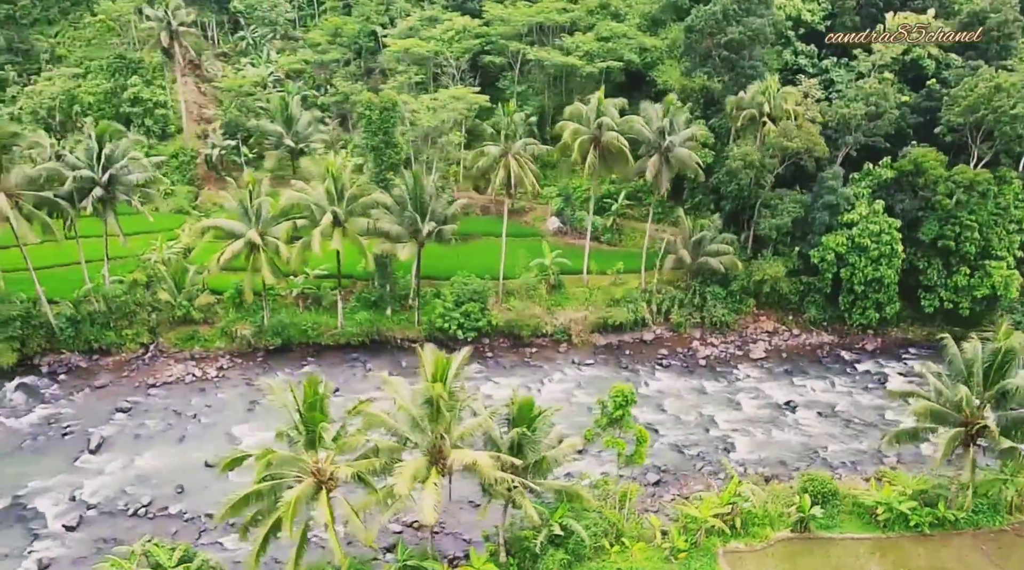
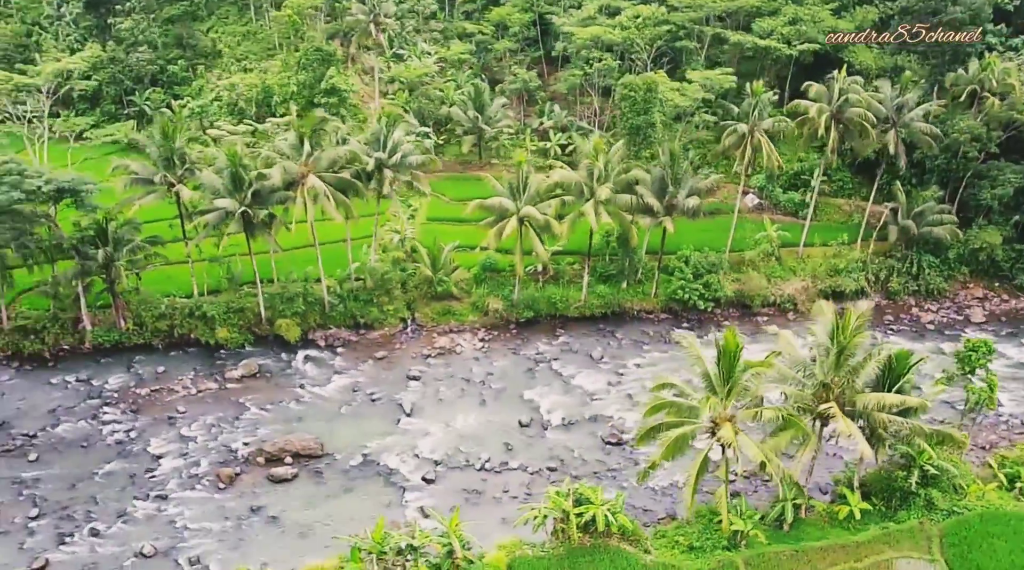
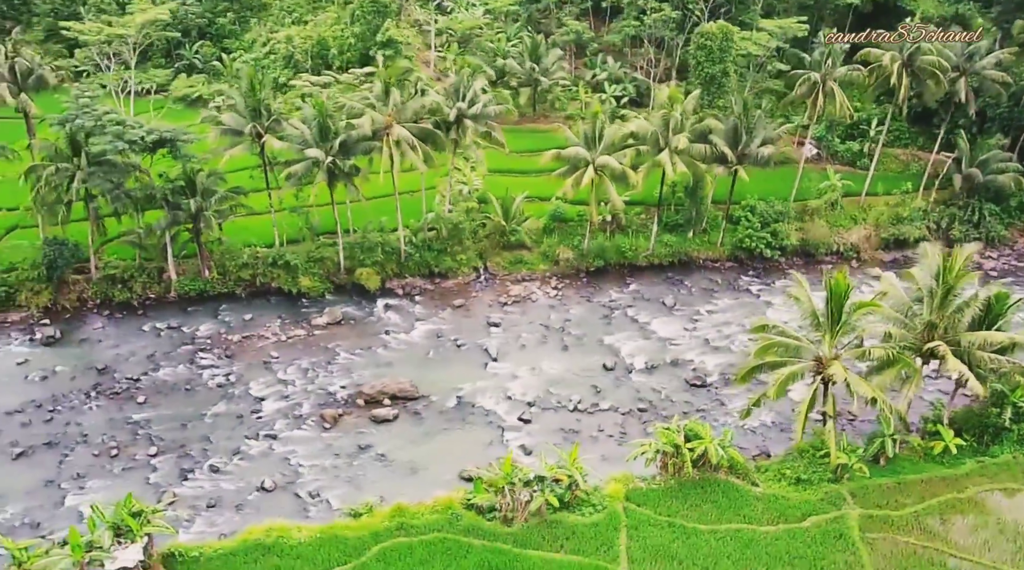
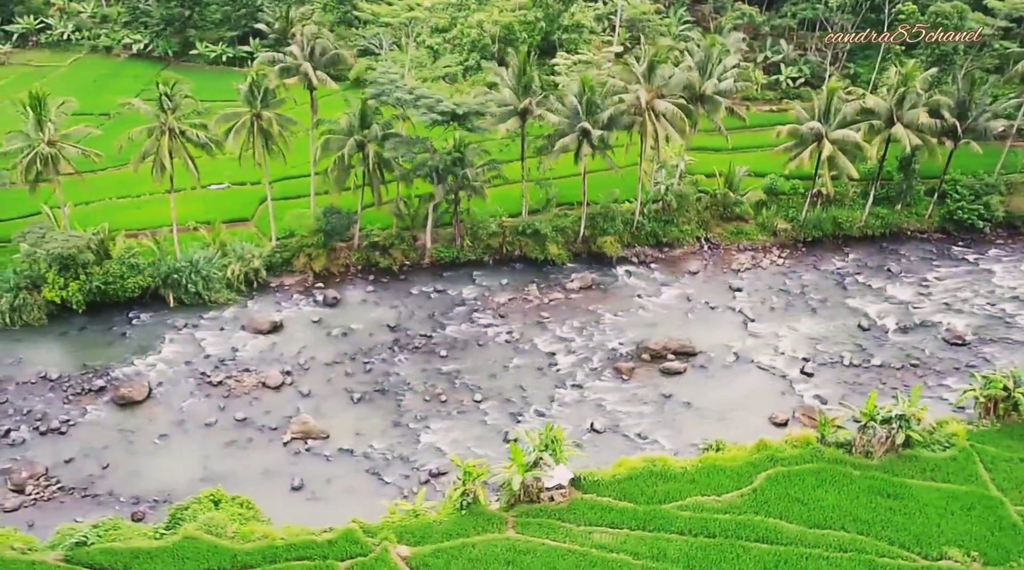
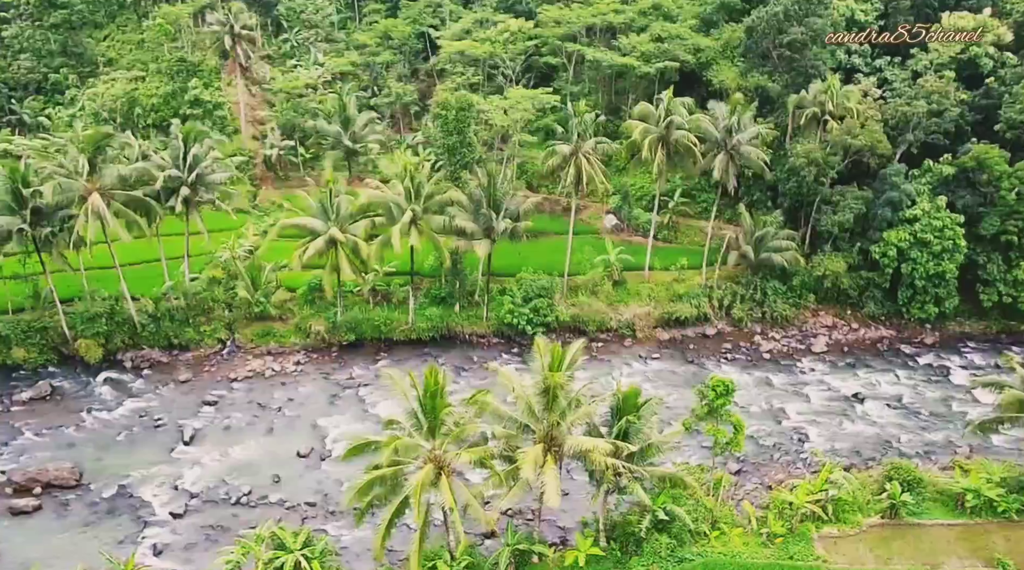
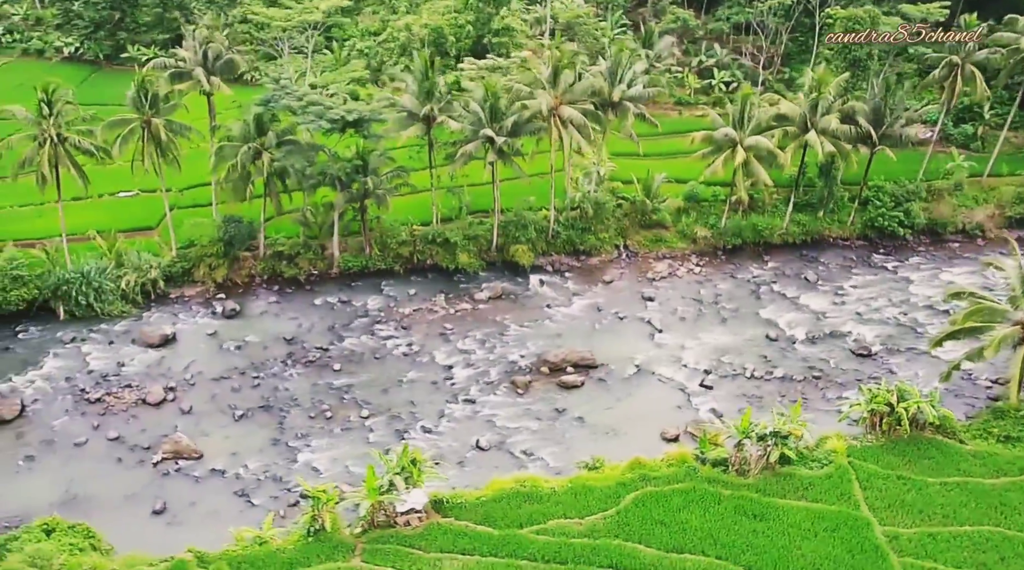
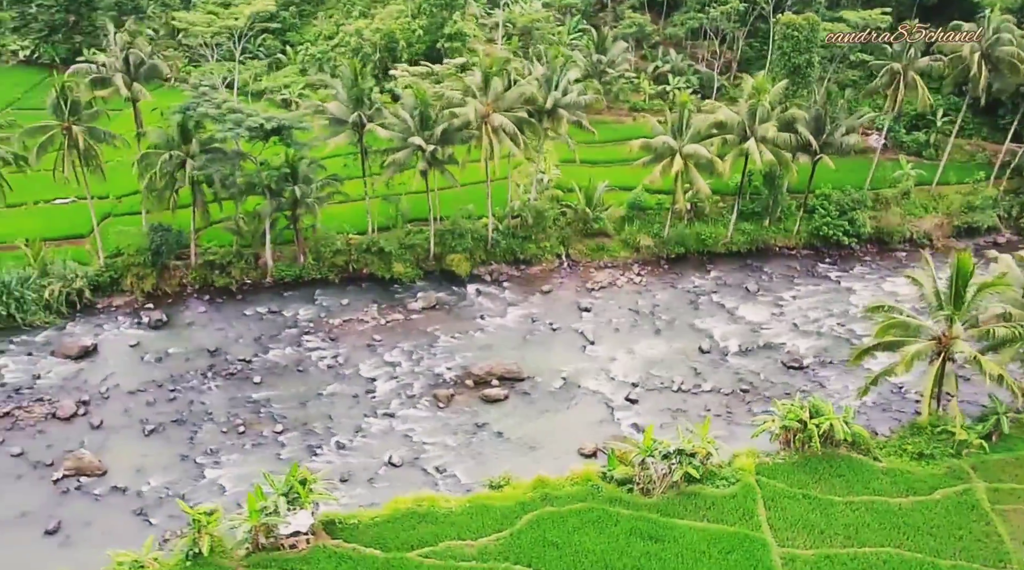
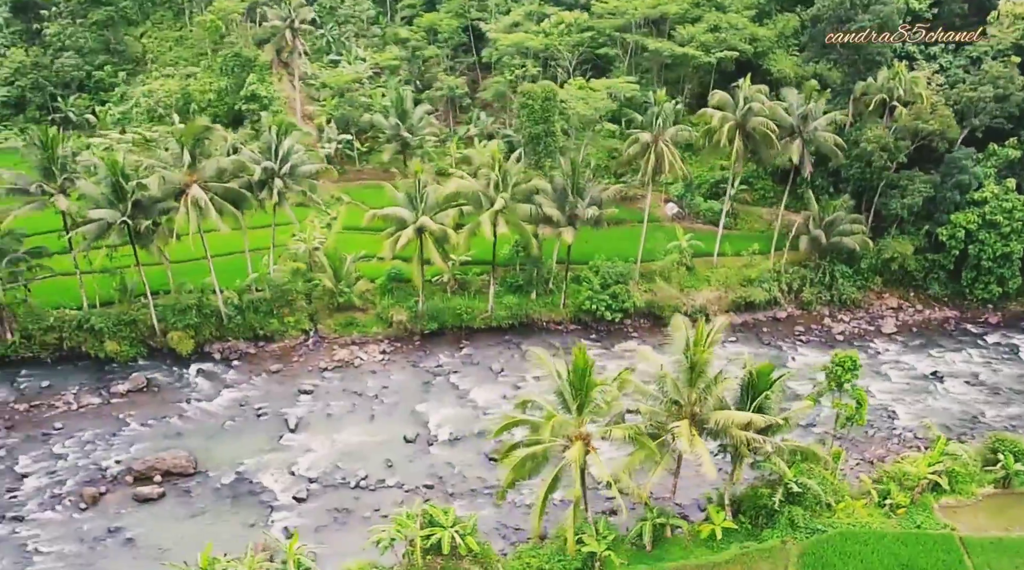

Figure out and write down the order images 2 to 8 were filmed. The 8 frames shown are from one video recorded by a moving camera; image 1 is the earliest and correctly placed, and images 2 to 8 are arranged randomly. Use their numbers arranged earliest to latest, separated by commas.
5, 8, 2, 3, 7, 6, 4
